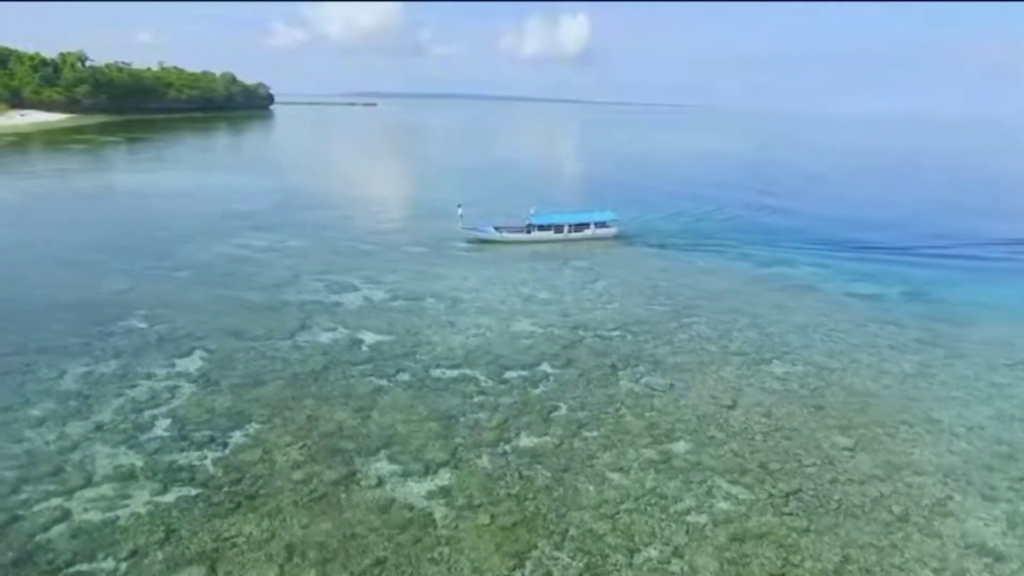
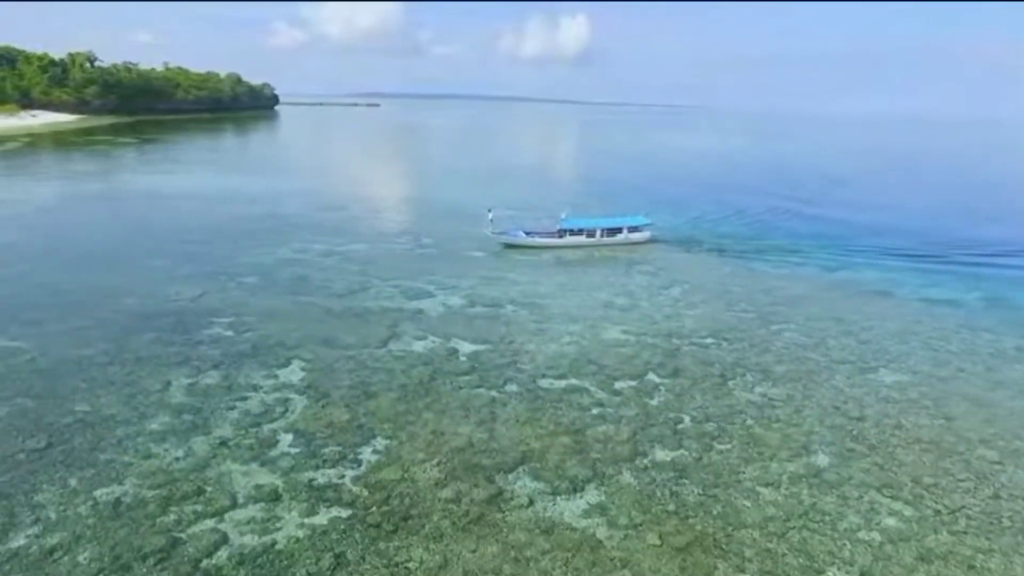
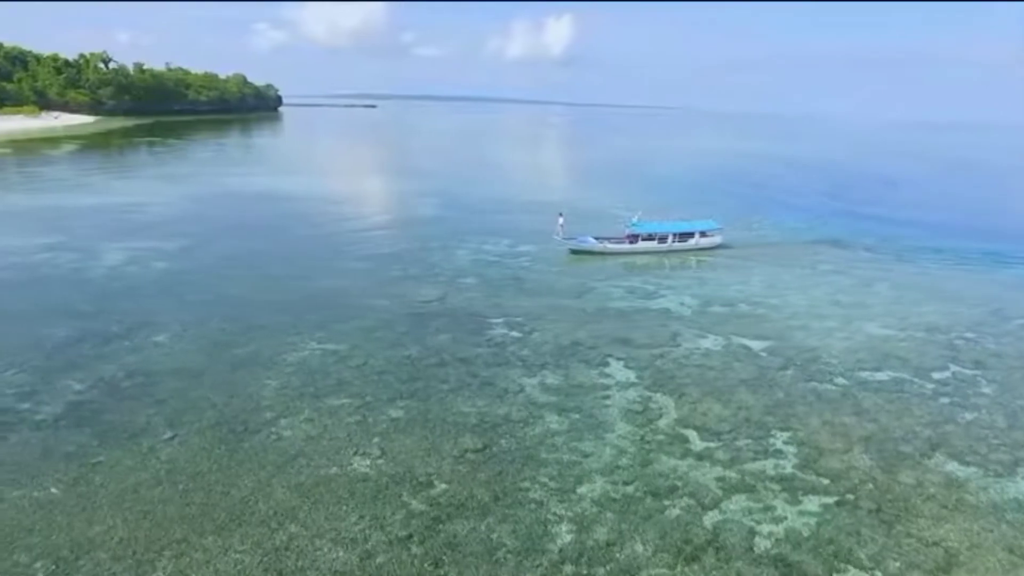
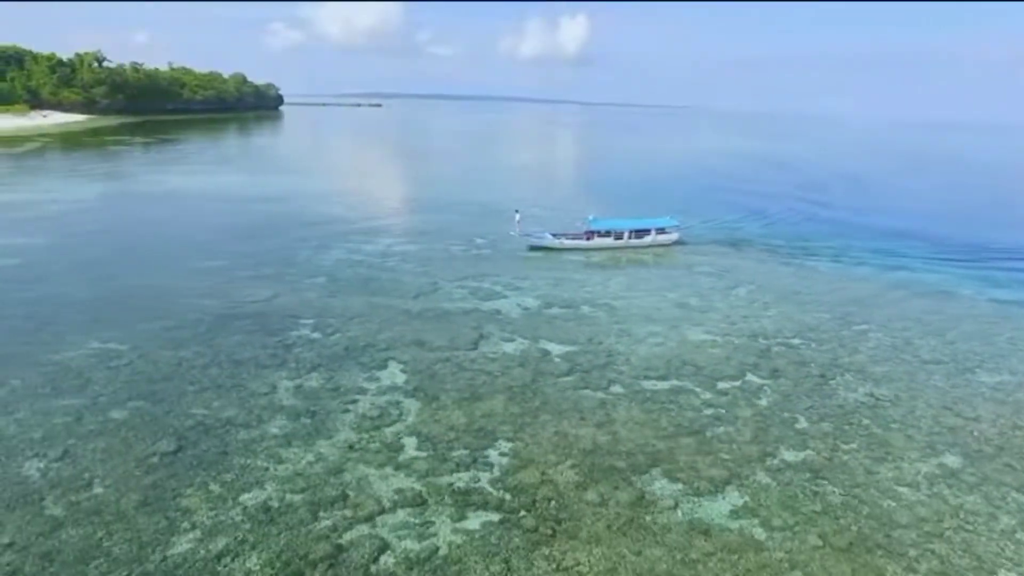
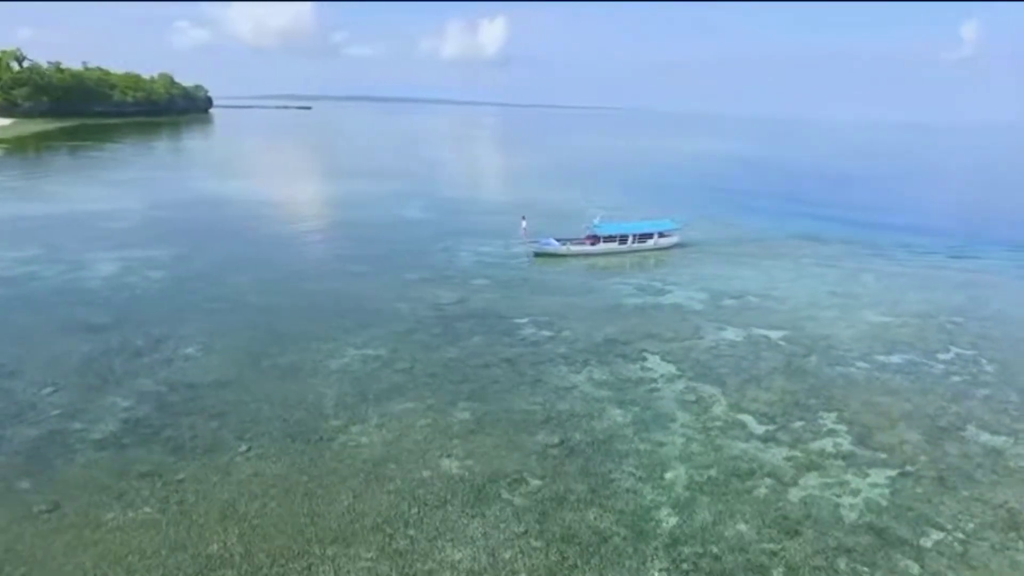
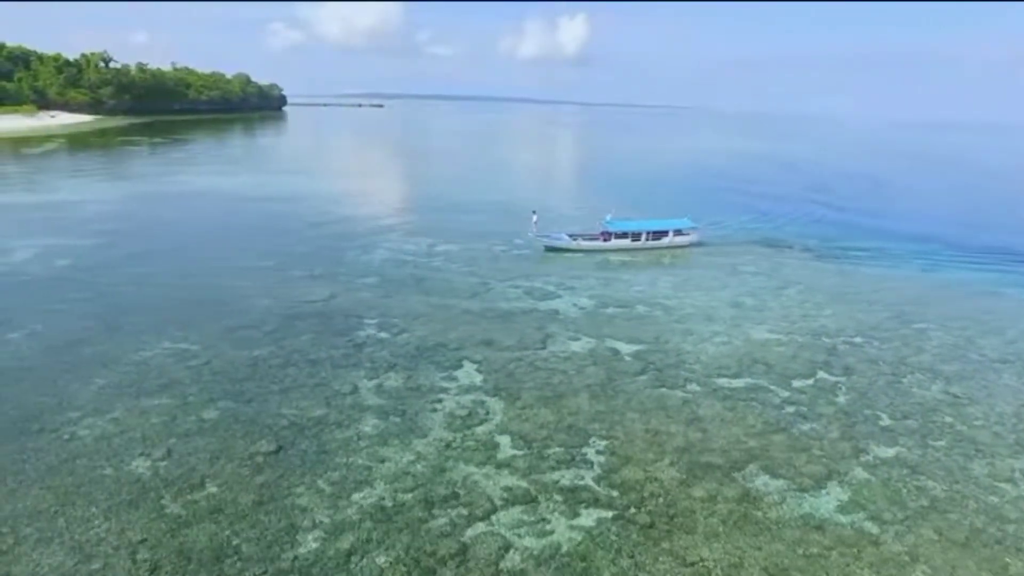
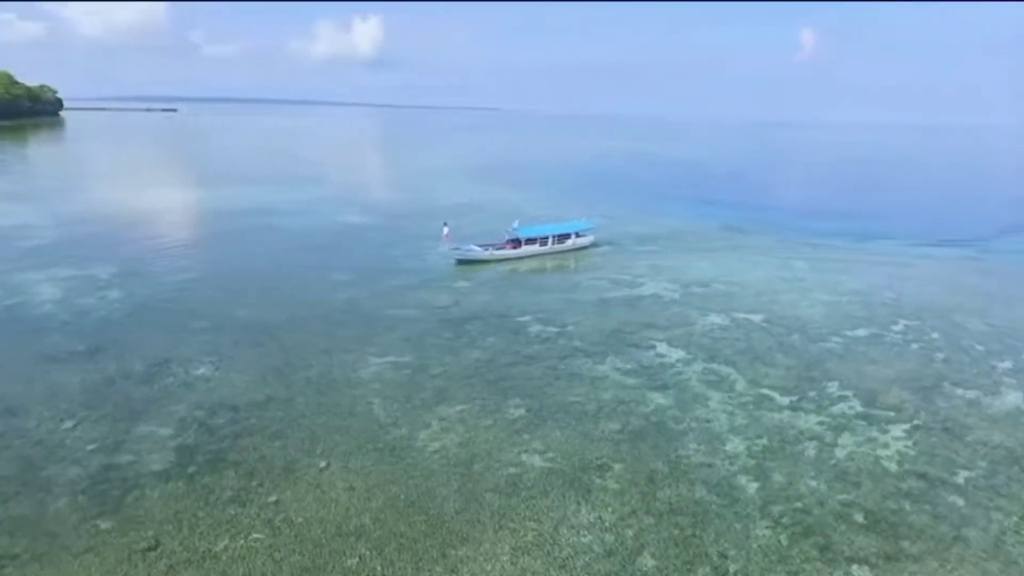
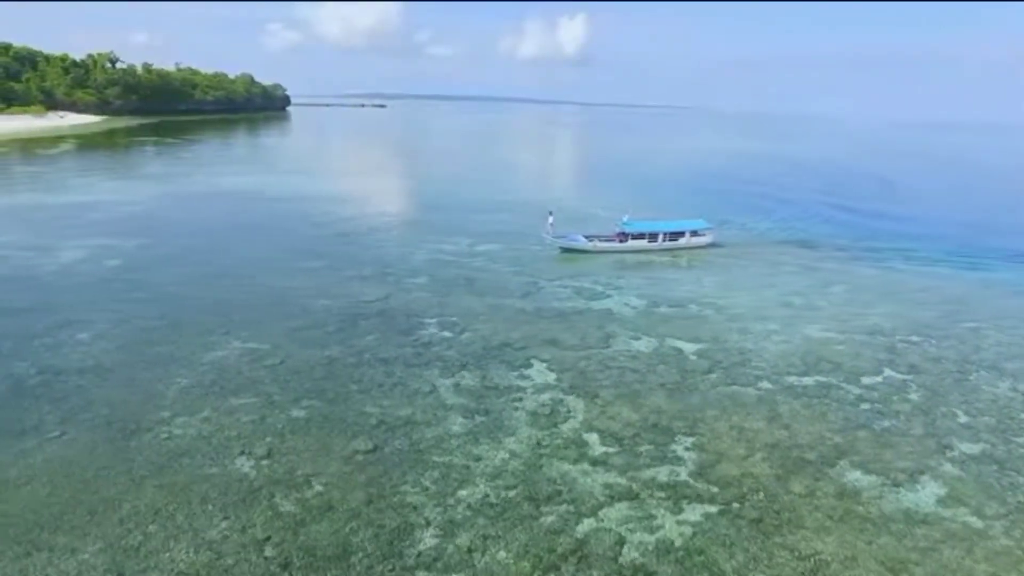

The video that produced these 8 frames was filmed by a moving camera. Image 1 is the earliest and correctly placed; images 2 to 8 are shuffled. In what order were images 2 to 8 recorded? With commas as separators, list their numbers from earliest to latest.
2, 4, 6, 8, 3, 5, 7
